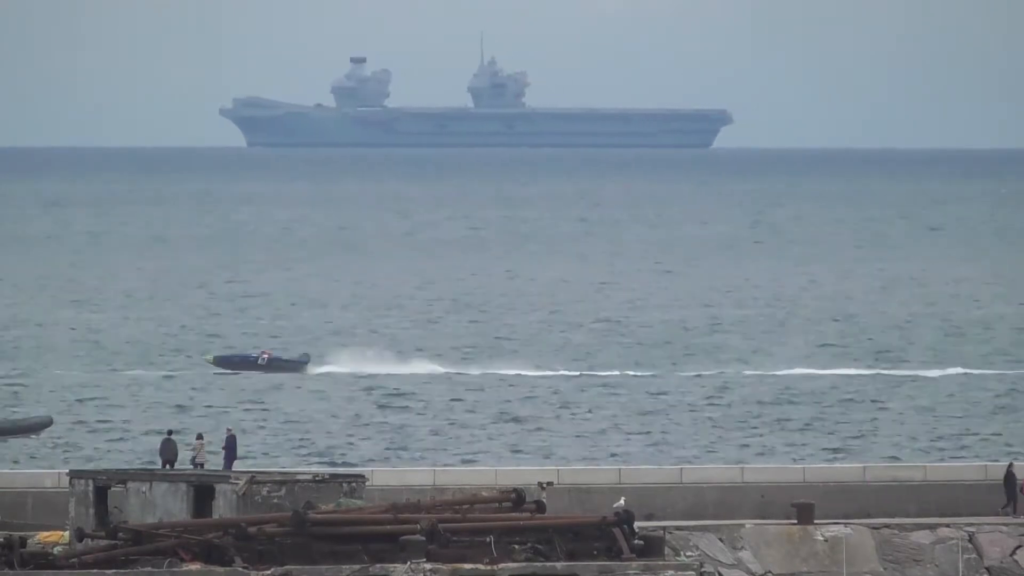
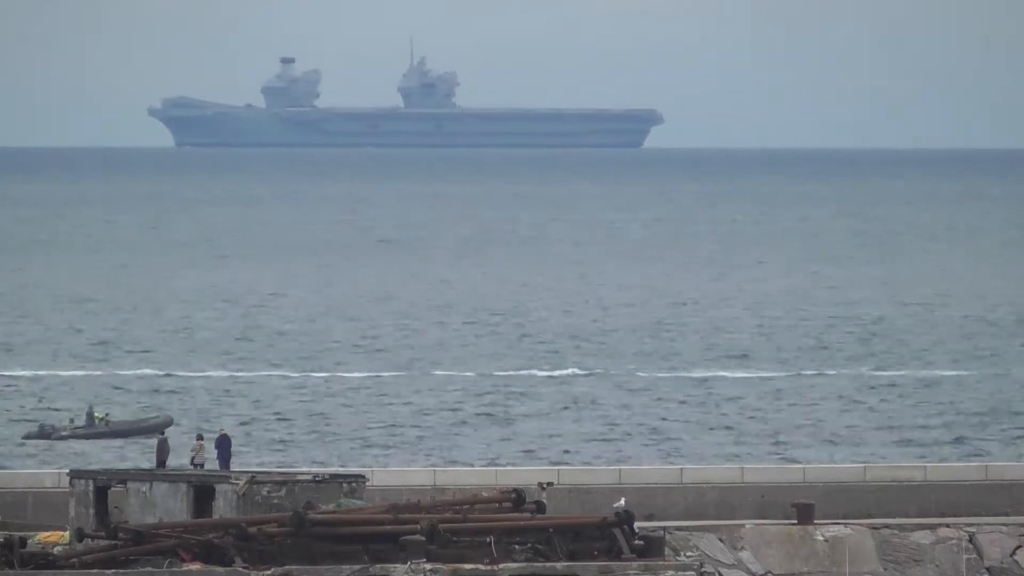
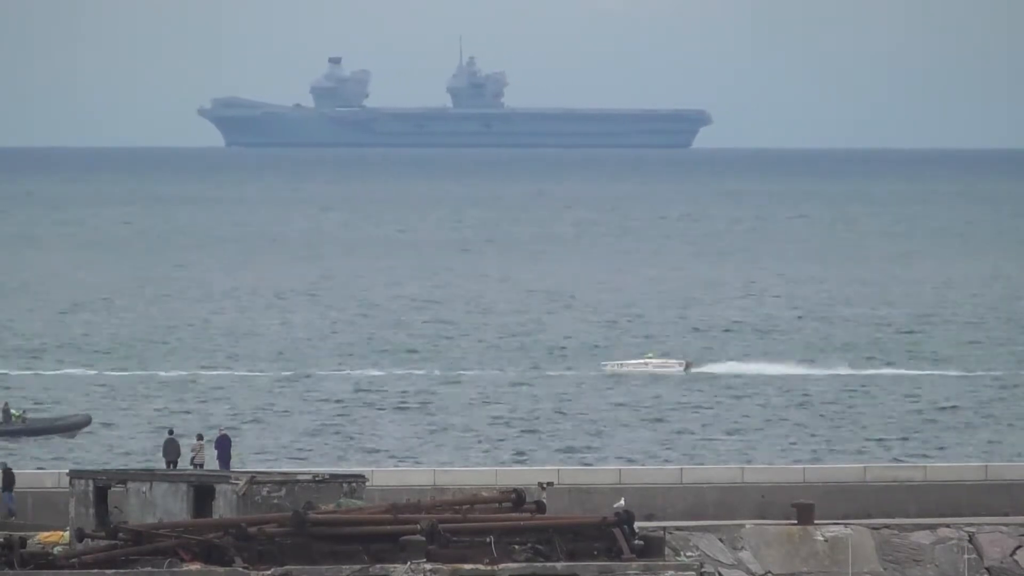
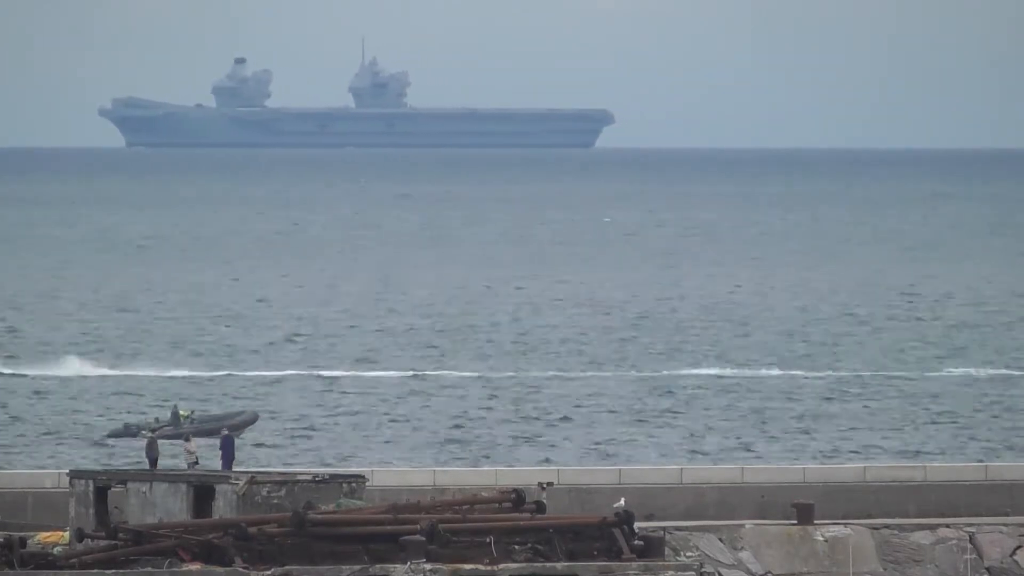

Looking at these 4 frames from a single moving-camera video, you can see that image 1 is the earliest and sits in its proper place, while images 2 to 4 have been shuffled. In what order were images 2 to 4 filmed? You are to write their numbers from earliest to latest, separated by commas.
3, 2, 4
